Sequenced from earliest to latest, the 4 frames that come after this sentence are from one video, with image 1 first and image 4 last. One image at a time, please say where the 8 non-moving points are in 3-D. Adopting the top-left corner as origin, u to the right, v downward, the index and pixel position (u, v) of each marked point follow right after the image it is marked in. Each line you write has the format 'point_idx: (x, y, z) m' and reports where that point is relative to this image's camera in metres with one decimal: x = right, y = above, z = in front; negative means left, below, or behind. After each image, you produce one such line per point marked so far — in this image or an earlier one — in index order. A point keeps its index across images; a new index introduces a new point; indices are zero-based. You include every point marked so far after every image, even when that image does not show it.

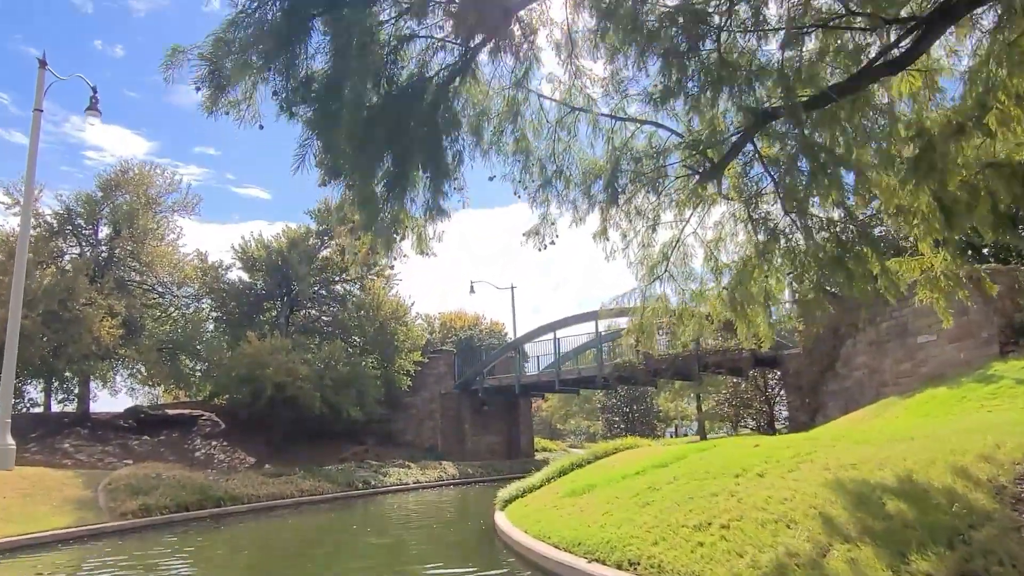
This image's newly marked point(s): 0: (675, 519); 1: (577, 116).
0: (+1.6, -2.2, +7.3) m
1: (+0.7, +1.8, +7.9) m
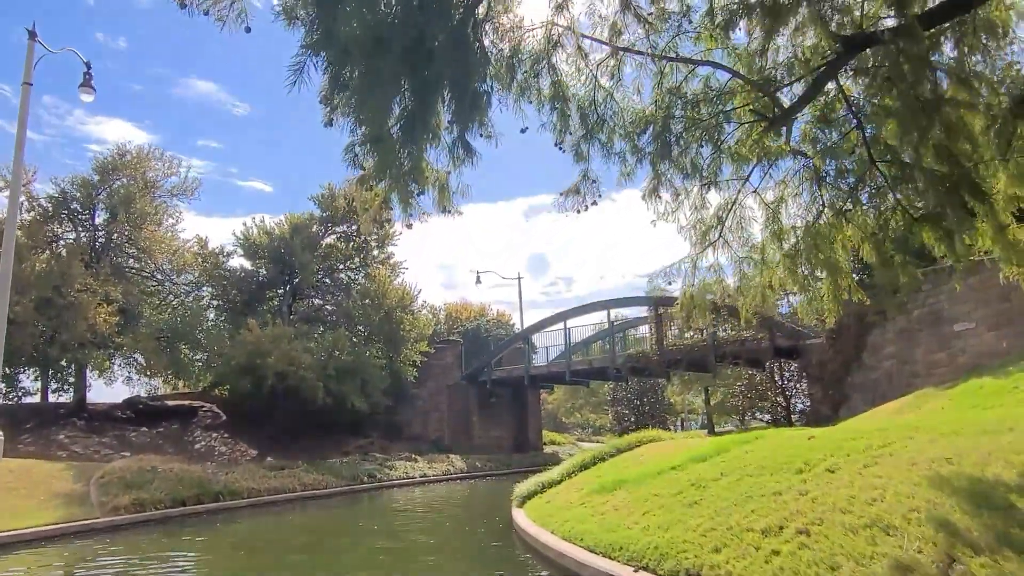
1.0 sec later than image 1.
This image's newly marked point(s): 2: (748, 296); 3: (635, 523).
0: (+1.8, -1.9, +6.3) m
1: (+1.0, +2.0, +6.8) m
2: (+2.4, -0.1, +7.8) m
3: (+1.2, -2.3, +7.6) m
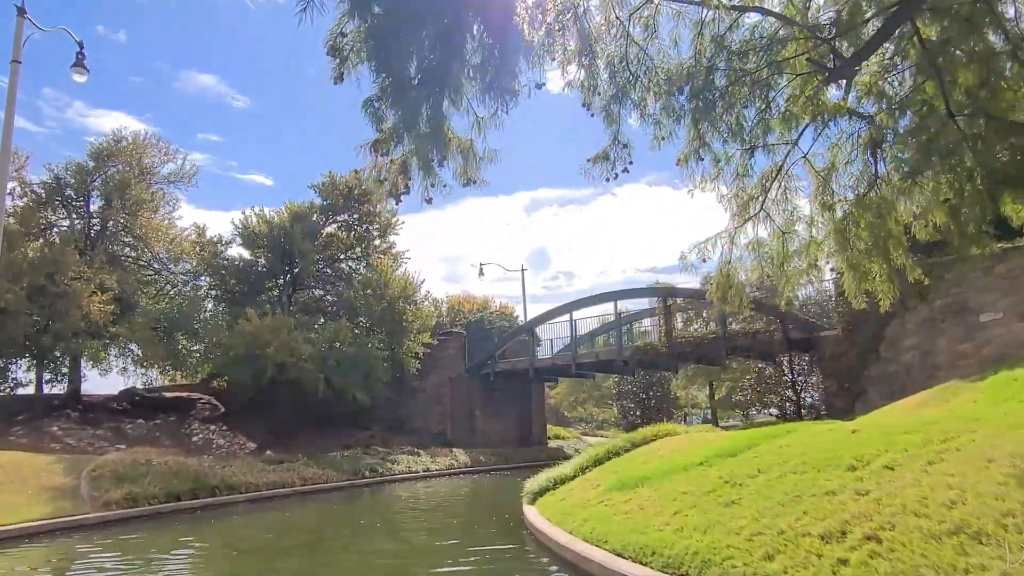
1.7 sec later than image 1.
0: (+2.0, -1.7, +5.6) m
1: (+1.2, +2.2, +6.1) m
2: (+2.6, +0.1, +7.1) m
3: (+1.4, -2.1, +6.9) m
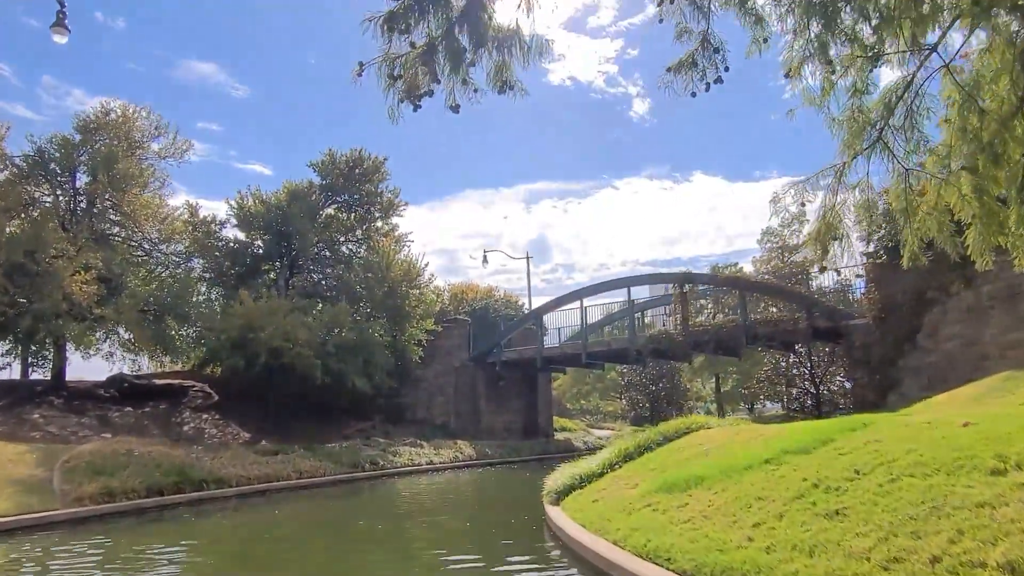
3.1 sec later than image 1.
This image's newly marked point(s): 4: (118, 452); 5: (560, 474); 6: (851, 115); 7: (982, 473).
0: (+2.3, -1.4, +4.2) m
1: (+1.5, +2.6, +4.6) m
2: (+2.9, +0.4, +5.7) m
3: (+1.7, -1.8, +5.5) m
4: (-8.3, -3.5, +16.2) m
5: (+0.8, -3.0, +12.5) m
6: (+2.3, +1.2, +5.2) m
7: (+3.1, -1.2, +5.1) m
